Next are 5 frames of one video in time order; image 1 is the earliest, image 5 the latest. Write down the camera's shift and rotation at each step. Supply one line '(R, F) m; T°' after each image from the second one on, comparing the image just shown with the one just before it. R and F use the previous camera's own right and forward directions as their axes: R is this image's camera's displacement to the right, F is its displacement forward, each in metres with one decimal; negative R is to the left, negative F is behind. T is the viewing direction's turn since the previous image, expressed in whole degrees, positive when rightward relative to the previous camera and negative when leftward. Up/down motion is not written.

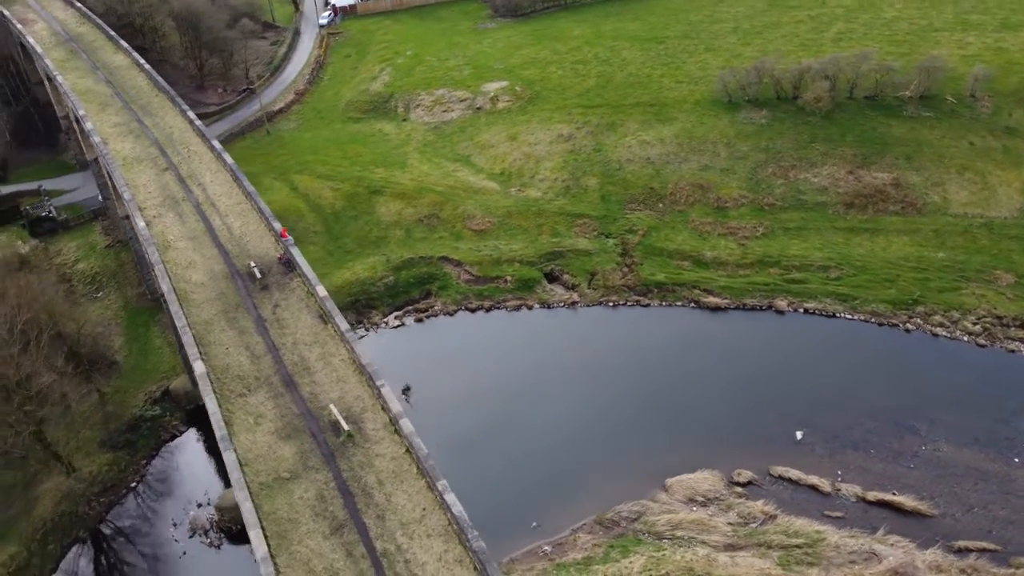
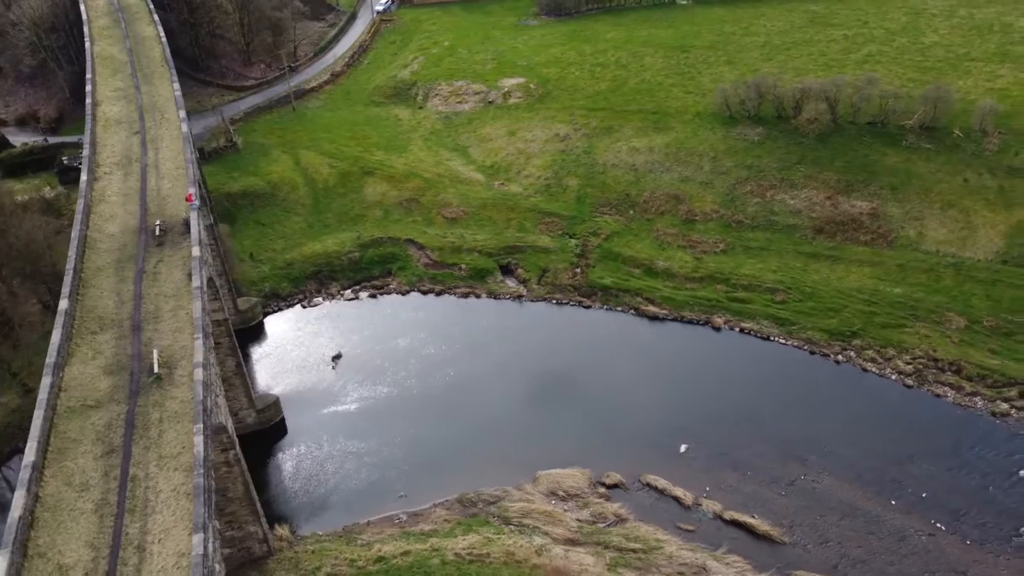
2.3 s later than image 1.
(+7.8, -1.0) m; -8°
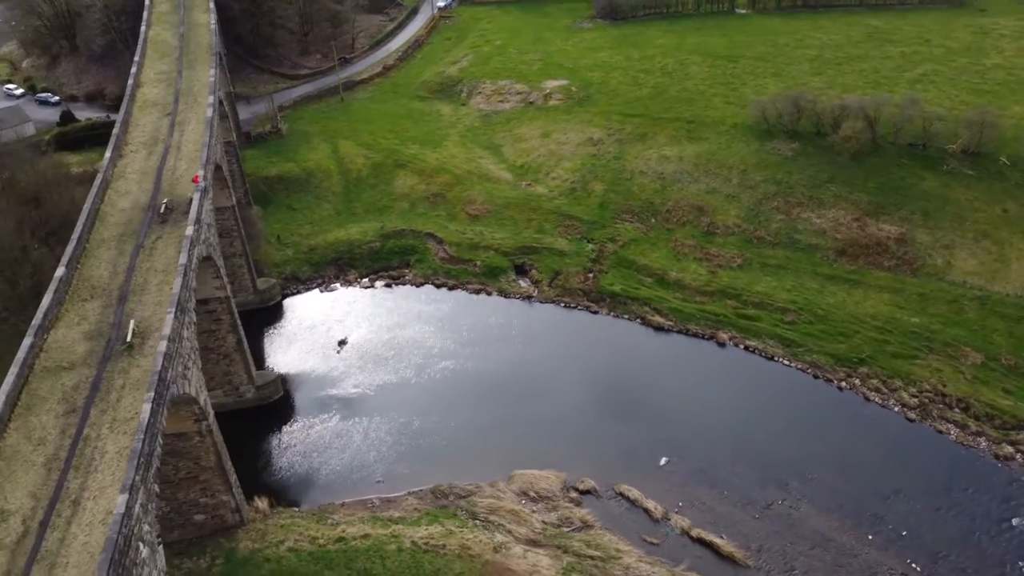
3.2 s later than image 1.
(+3.2, -0.2) m; -5°
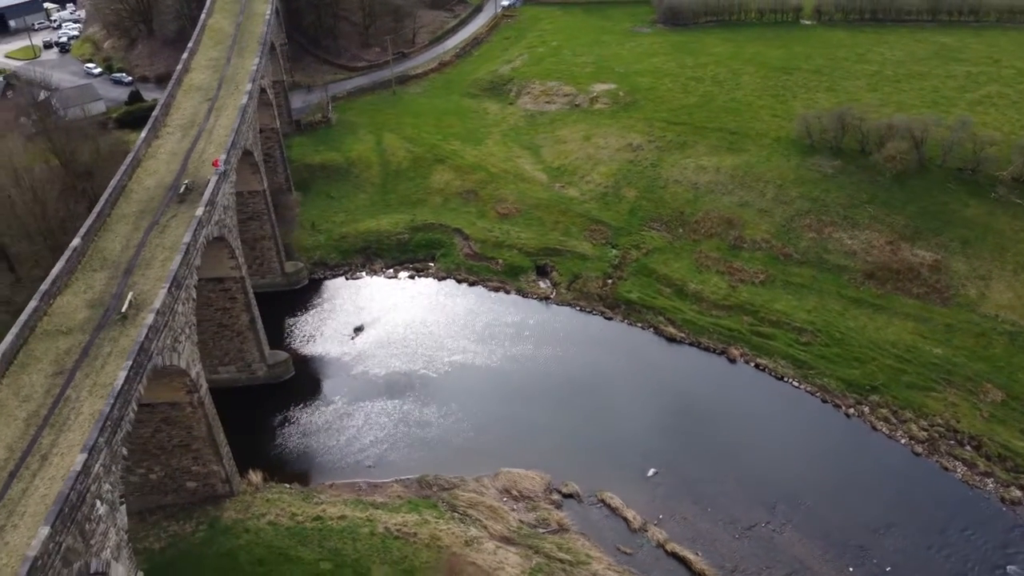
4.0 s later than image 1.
(+2.9, -0.2) m; -5°
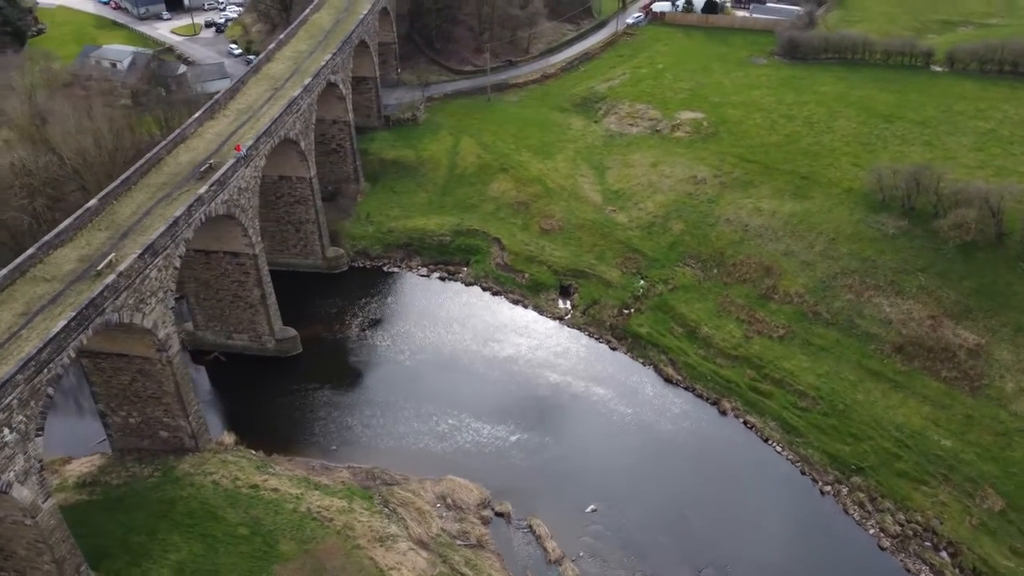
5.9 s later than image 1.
(+7.3, +0.3) m; -12°
